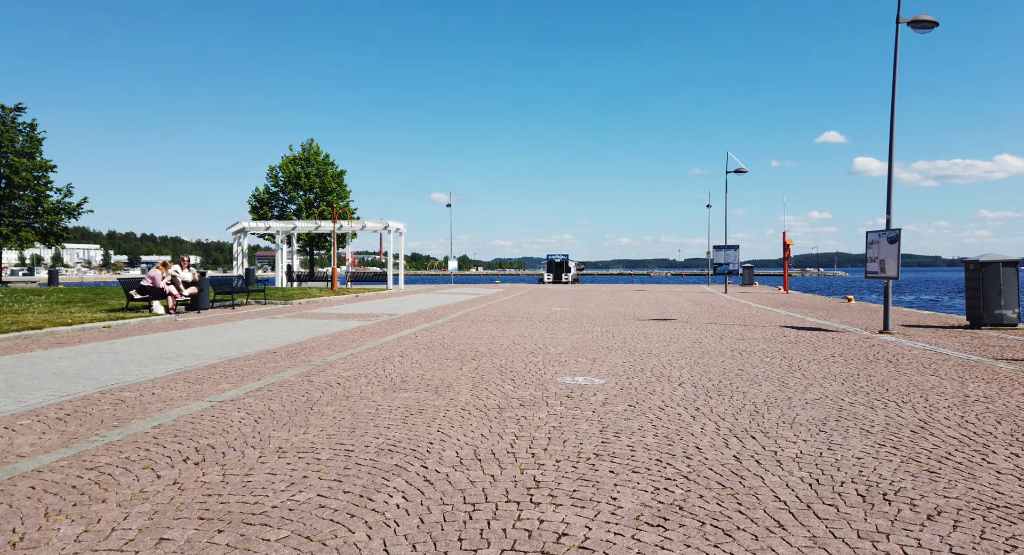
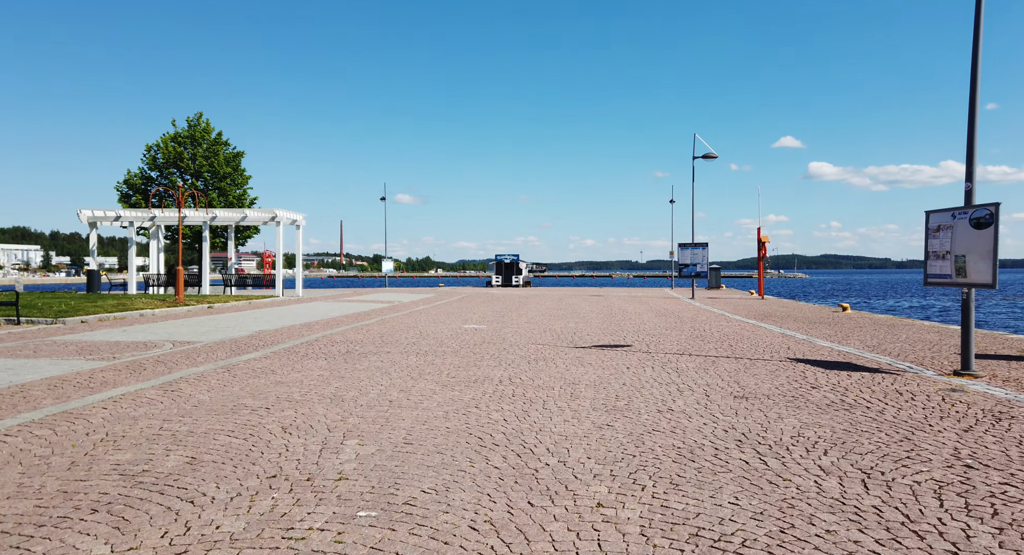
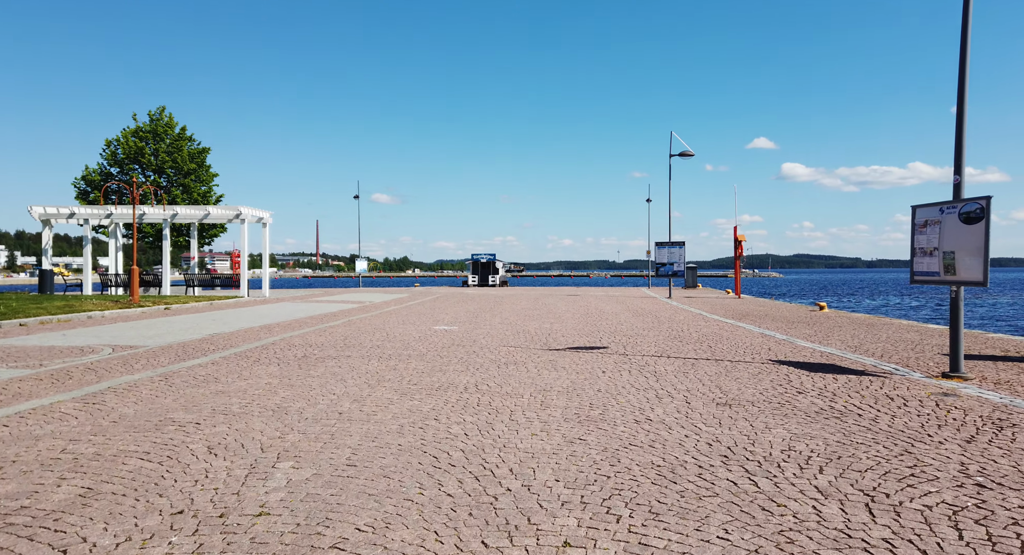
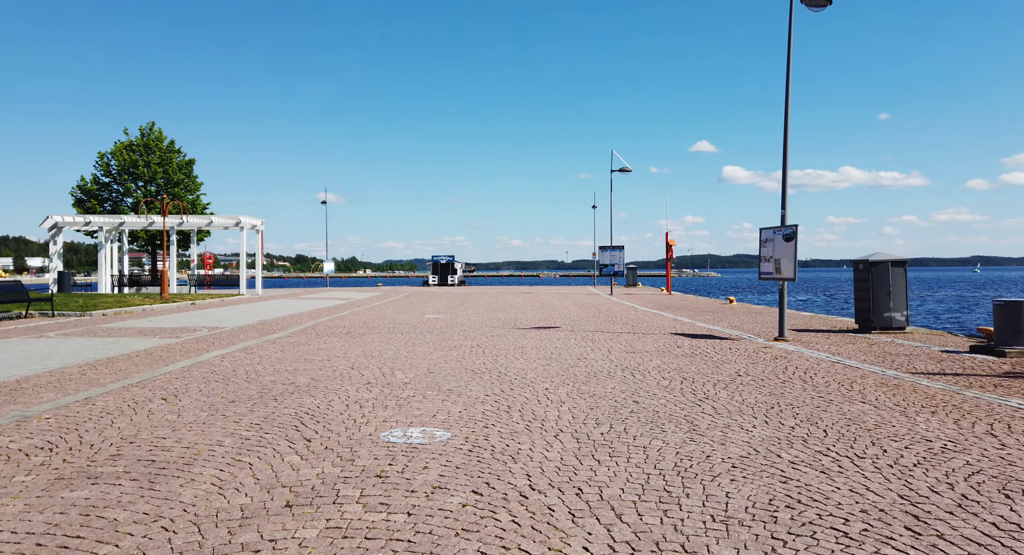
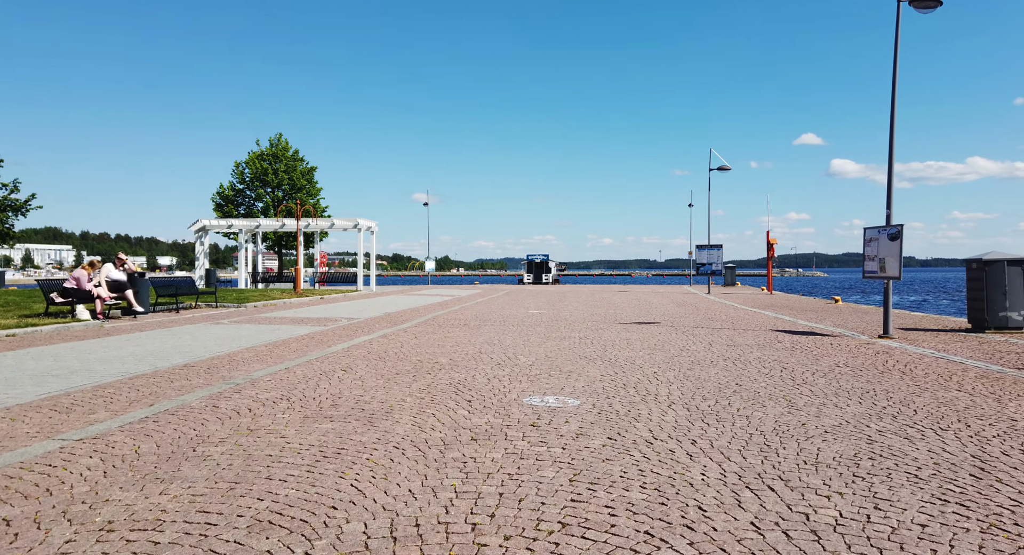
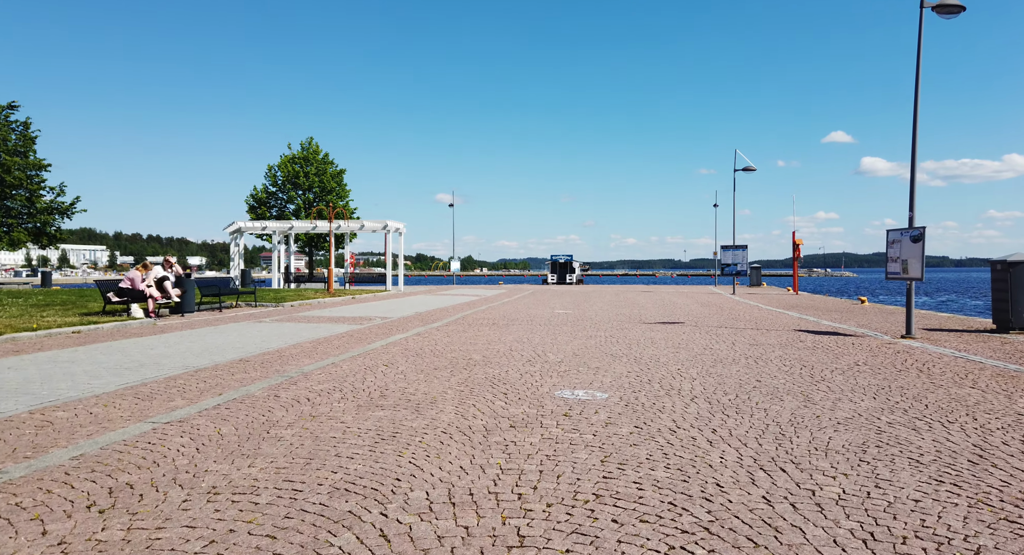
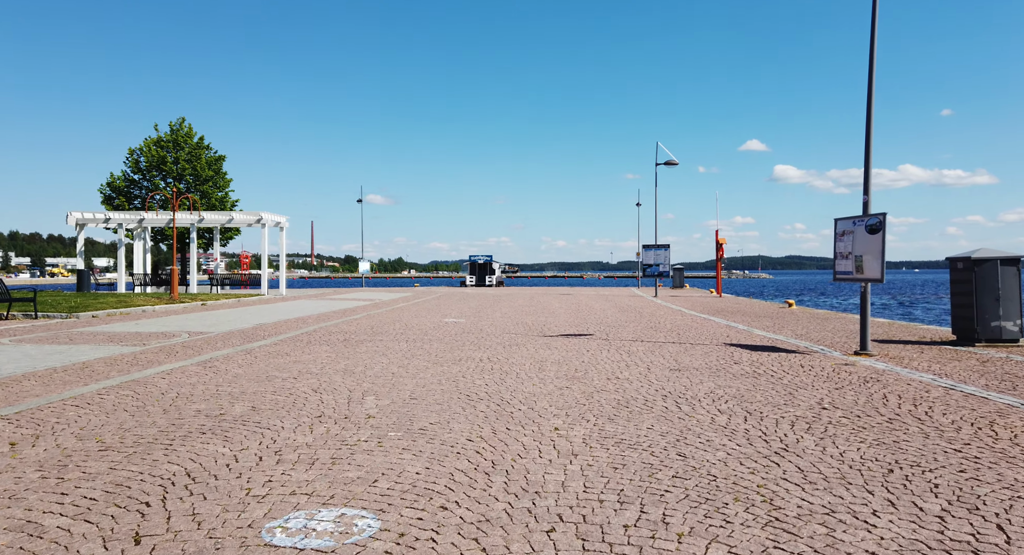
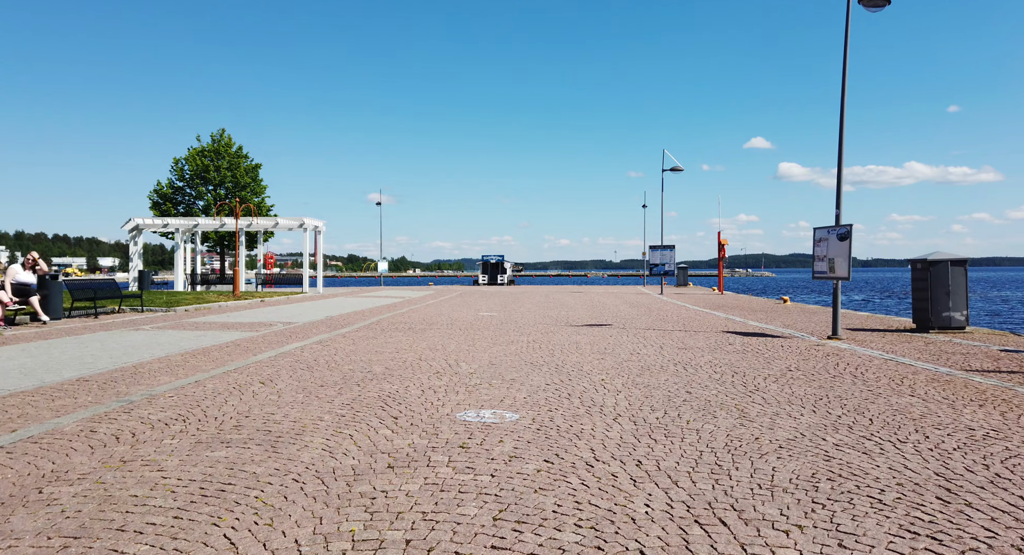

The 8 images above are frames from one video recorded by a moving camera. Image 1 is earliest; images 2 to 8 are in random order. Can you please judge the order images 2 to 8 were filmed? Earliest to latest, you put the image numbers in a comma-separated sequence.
6, 5, 8, 4, 7, 2, 3
